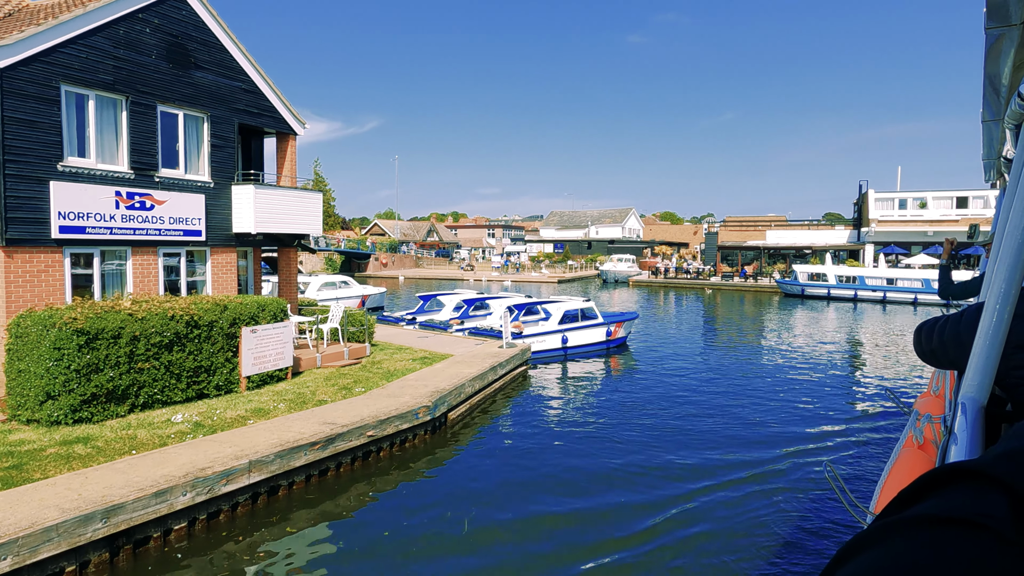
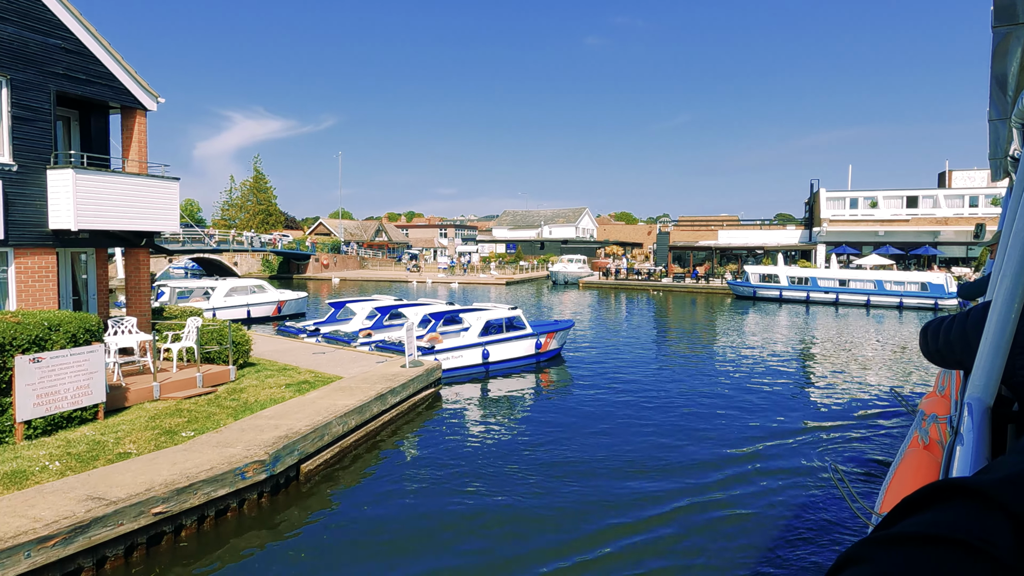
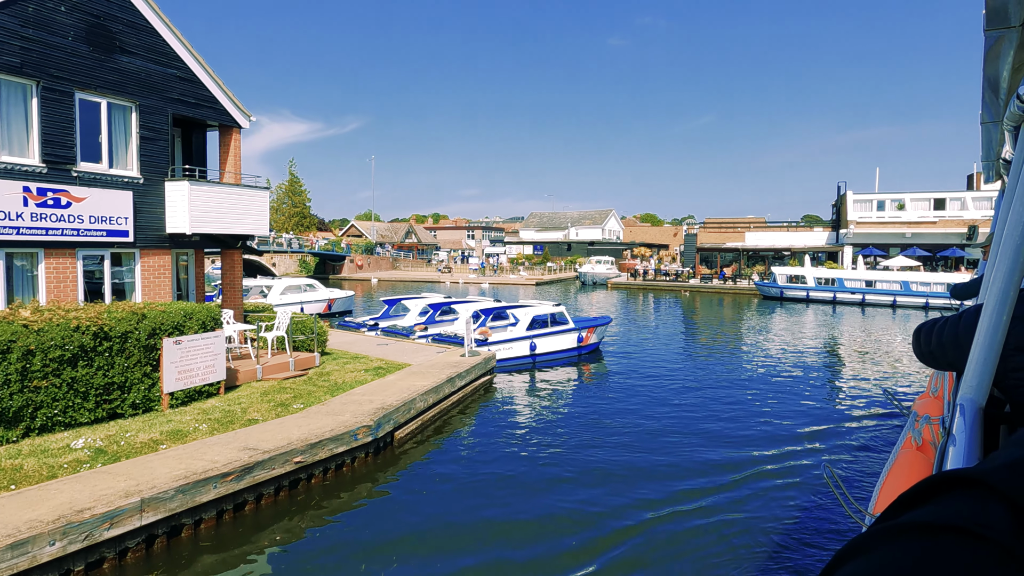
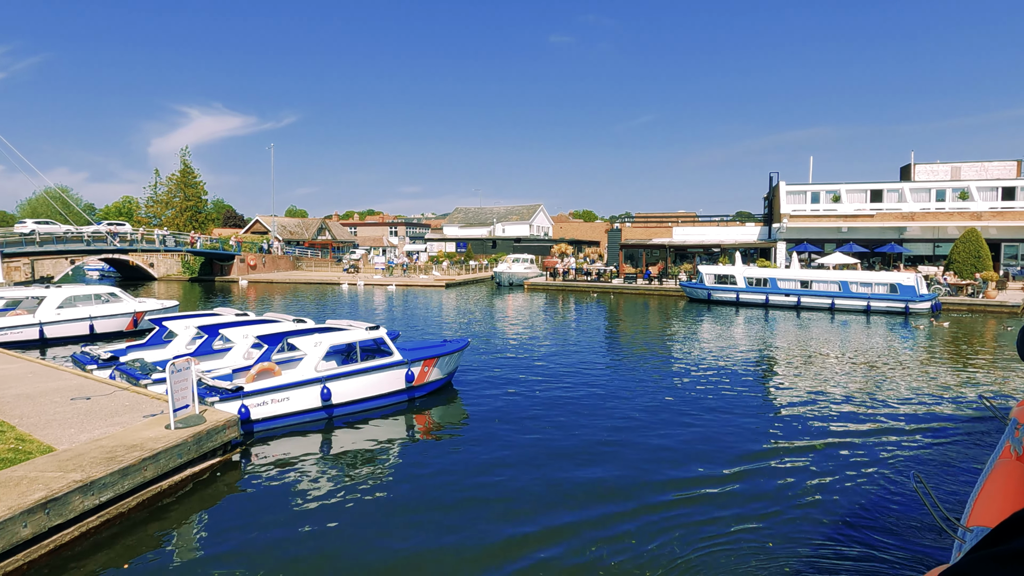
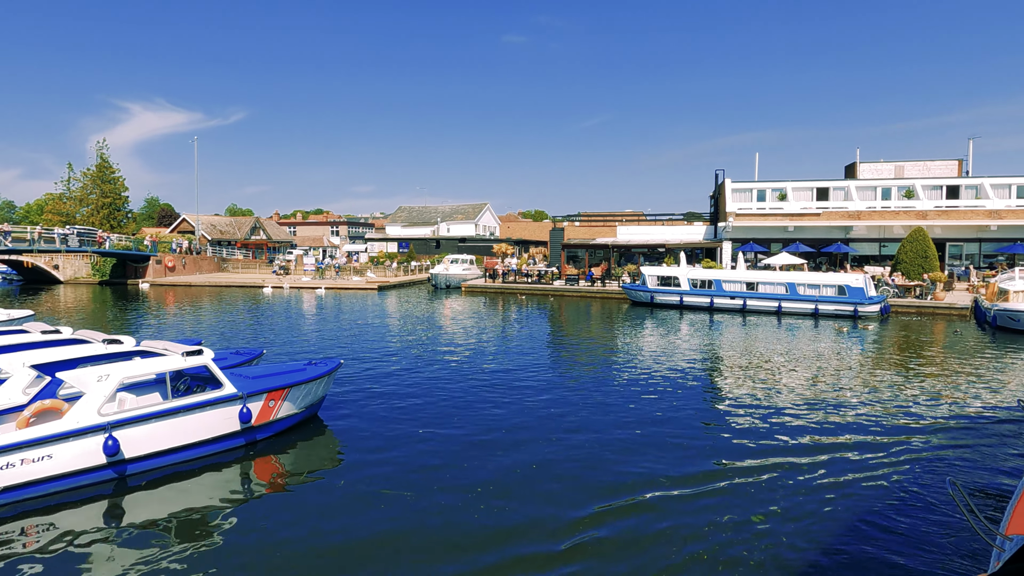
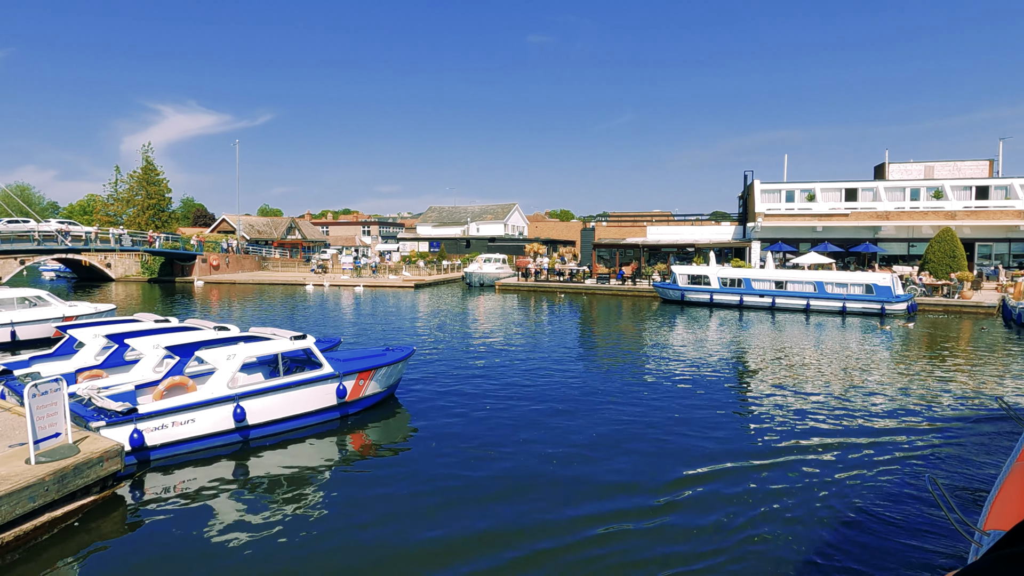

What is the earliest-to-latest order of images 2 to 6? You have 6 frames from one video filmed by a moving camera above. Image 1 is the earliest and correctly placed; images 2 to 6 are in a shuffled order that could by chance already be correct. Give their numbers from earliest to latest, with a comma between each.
3, 2, 4, 6, 5
